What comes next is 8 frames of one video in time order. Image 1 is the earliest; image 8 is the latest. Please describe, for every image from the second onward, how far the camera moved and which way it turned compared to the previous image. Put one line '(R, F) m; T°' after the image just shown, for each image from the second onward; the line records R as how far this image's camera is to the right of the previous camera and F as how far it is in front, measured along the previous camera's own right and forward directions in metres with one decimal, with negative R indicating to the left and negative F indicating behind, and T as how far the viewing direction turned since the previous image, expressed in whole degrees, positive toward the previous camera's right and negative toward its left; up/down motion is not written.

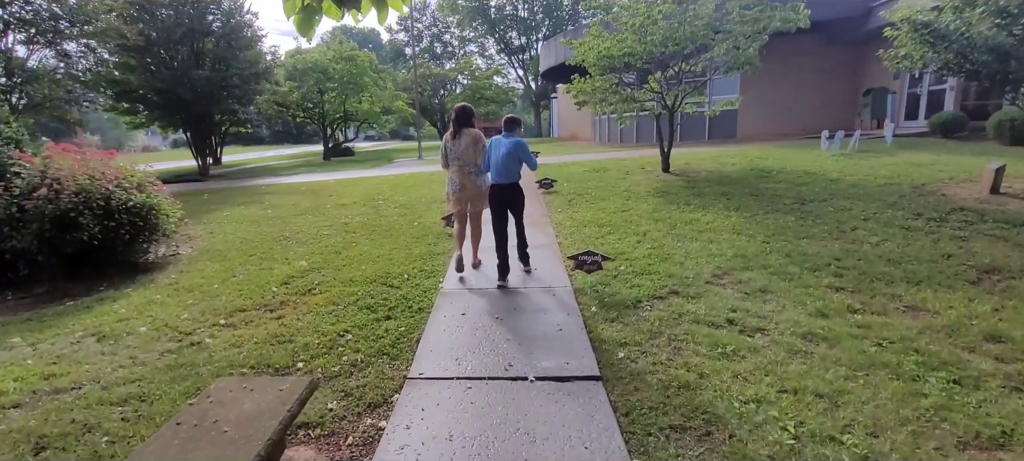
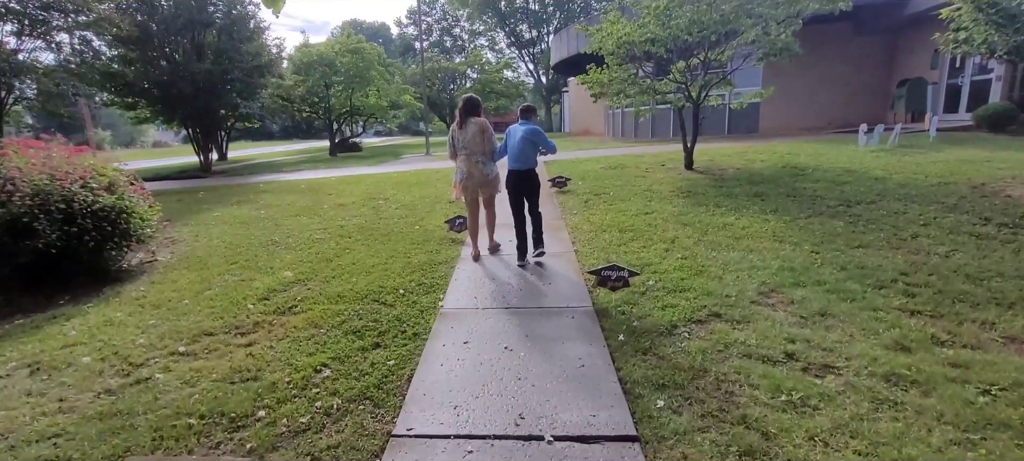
(0.0, +0.7) m; -1°
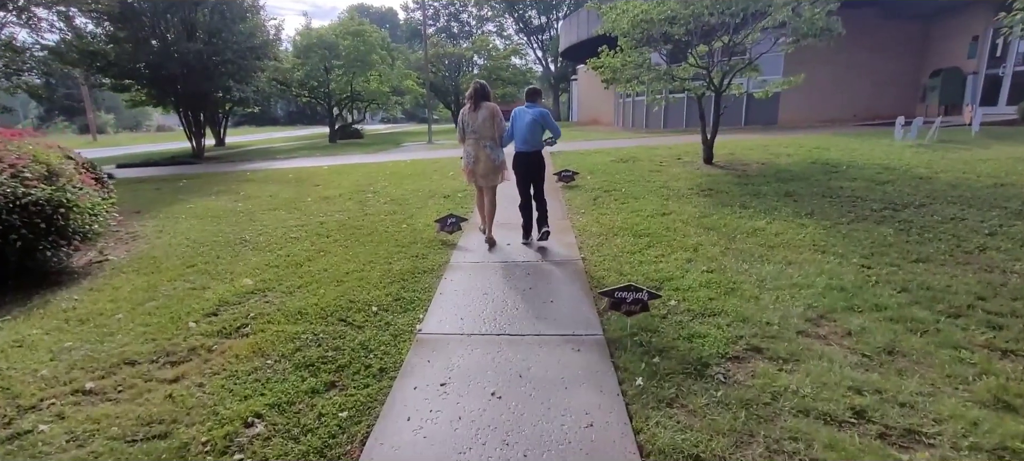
(+0.1, +0.8) m; -1°
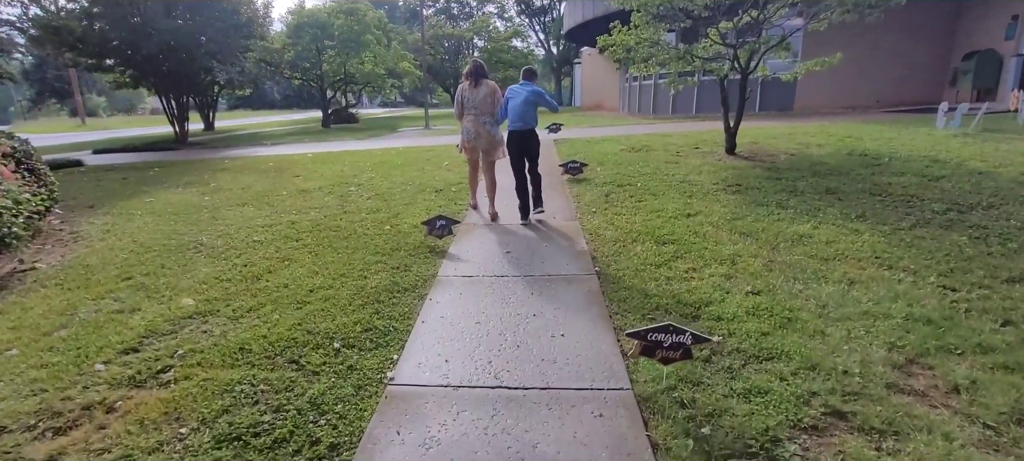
(0.0, +0.8) m; 0°
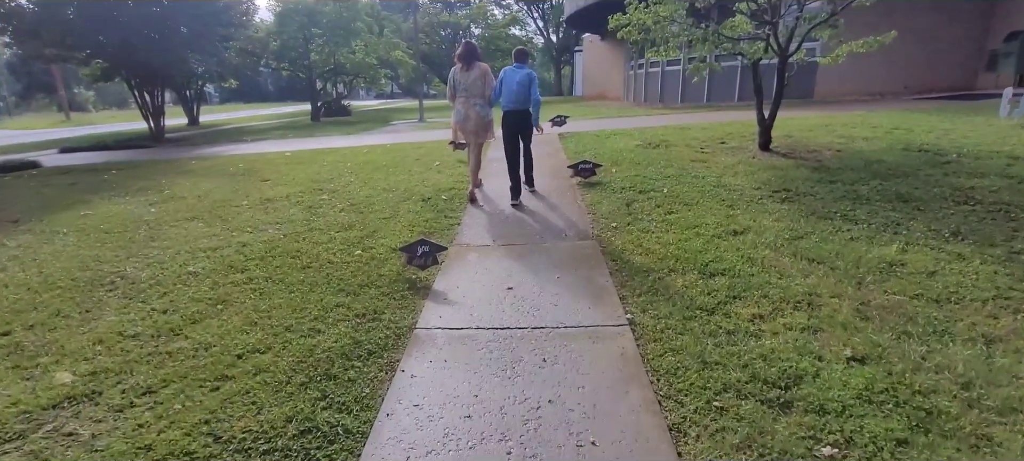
(0.0, +1.1) m; 0°
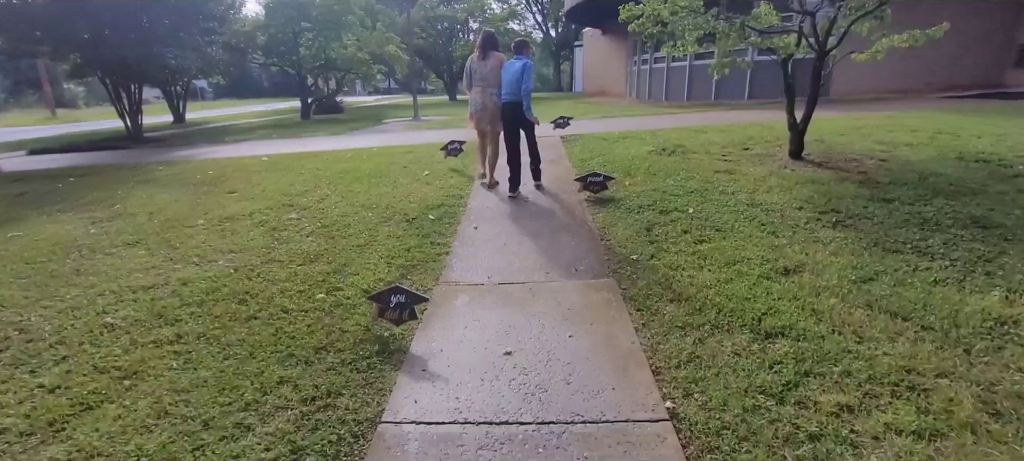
(0.0, +0.8) m; 0°
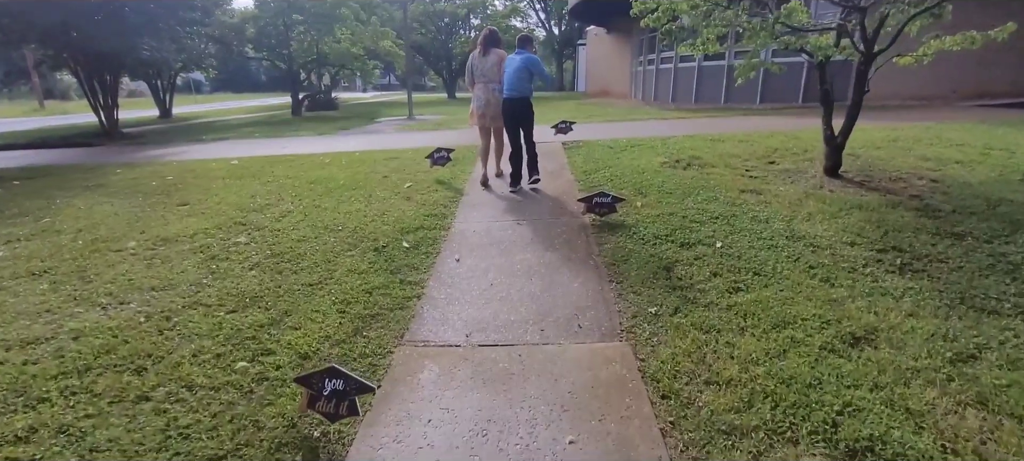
(+0.1, +0.8) m; 0°
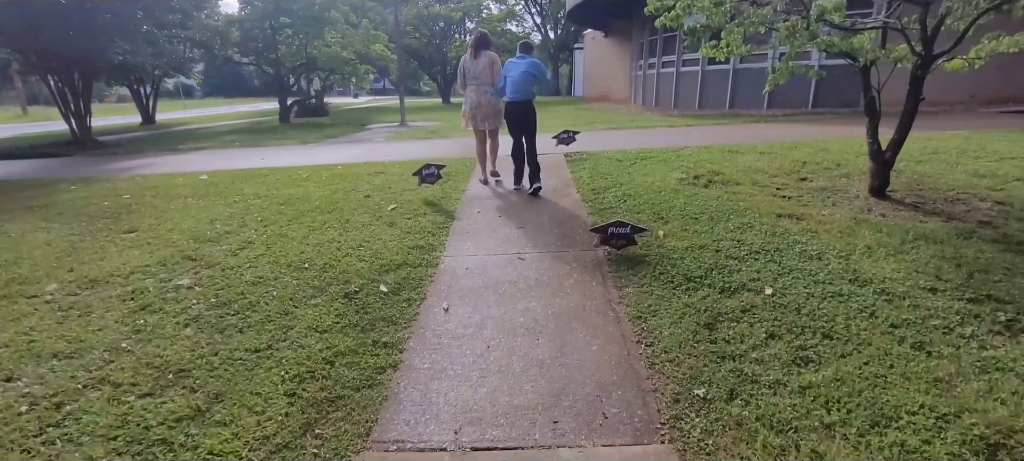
(0.0, +0.7) m; 0°
